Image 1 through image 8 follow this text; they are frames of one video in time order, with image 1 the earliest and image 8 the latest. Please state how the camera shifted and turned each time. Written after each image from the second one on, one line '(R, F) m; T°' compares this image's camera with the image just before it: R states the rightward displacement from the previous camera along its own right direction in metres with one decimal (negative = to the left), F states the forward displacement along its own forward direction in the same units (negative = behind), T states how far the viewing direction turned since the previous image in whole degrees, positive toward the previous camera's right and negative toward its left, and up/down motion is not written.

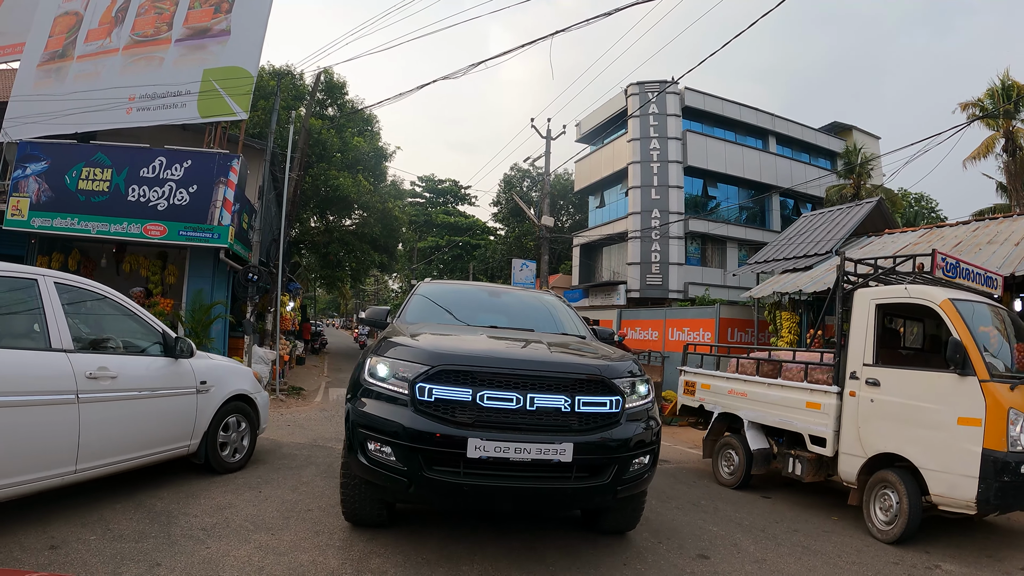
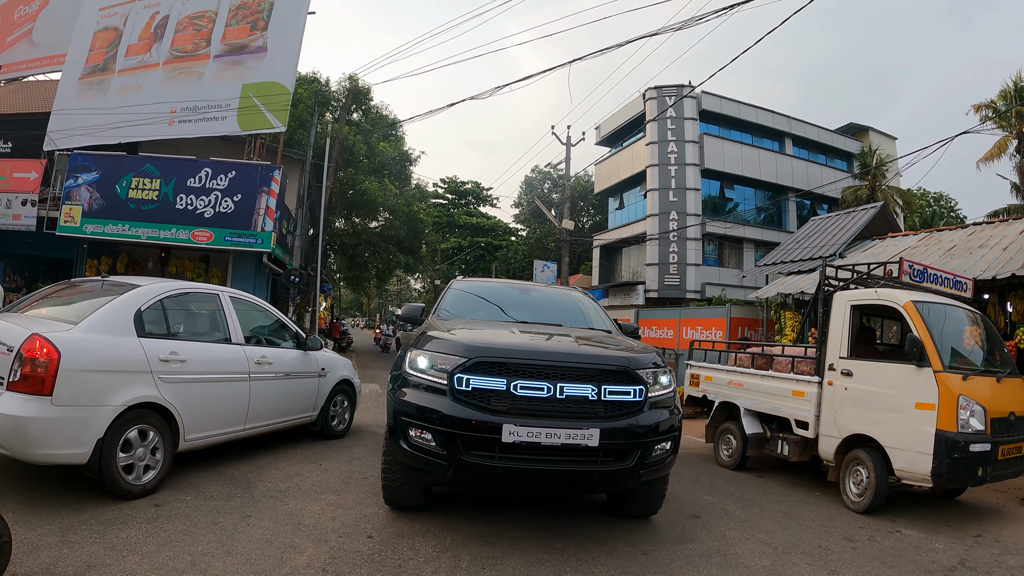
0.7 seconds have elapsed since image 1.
(0.0, -0.7) m; -2°
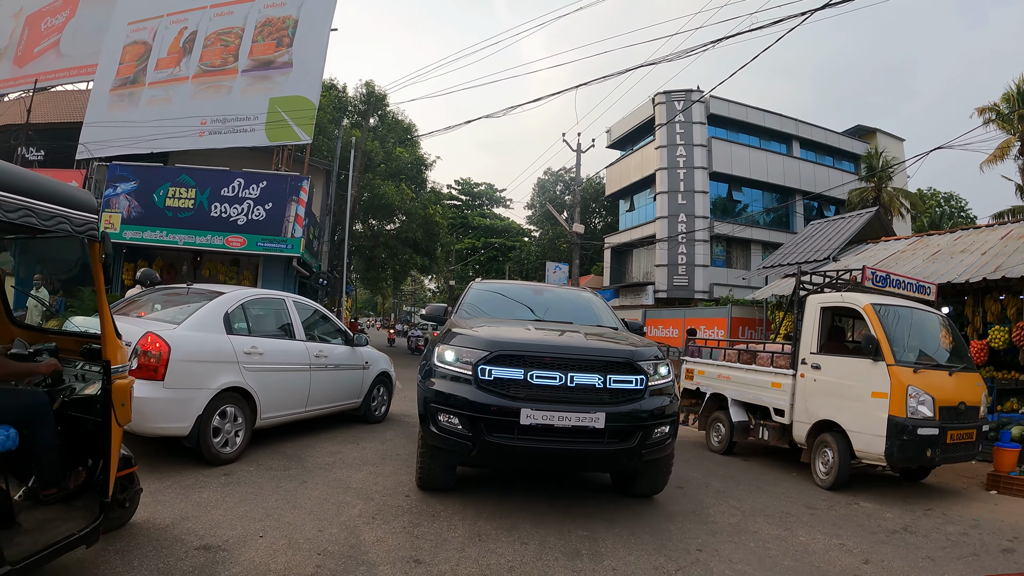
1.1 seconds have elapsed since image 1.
(0.0, -0.7) m; -1°
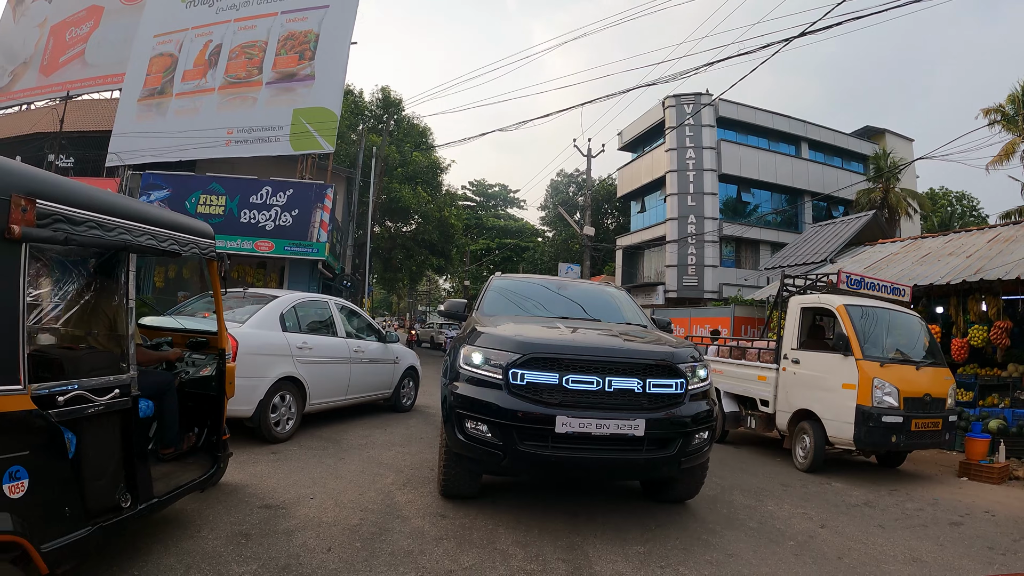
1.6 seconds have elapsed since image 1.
(0.0, -0.6) m; -1°
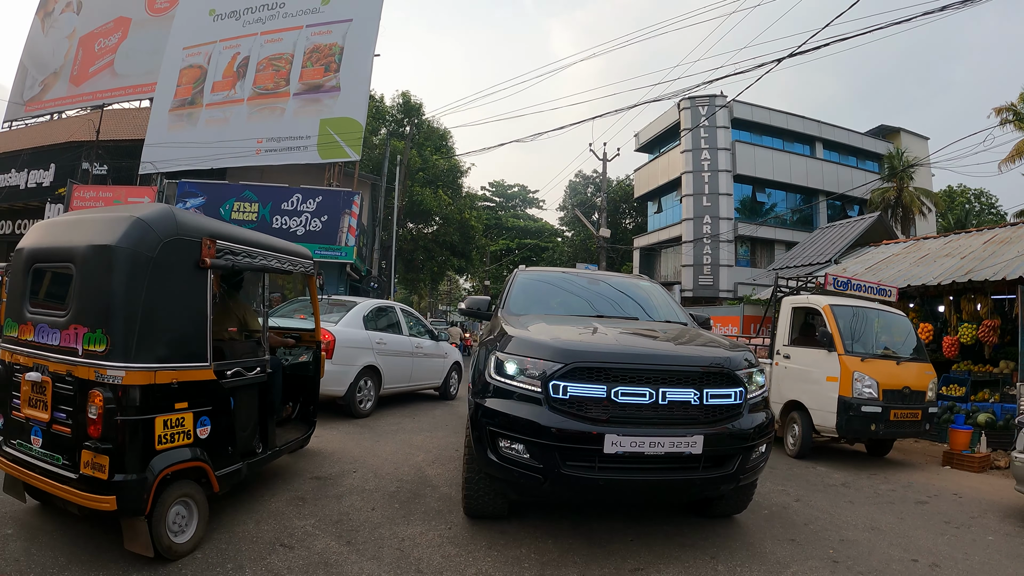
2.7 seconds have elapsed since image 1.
(0.0, -0.6) m; -2°
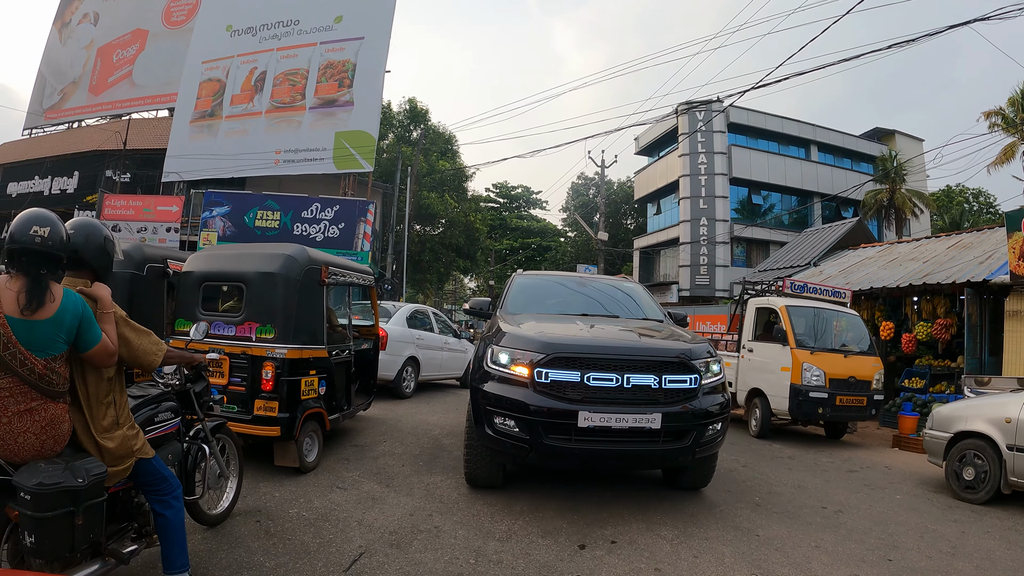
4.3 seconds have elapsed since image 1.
(+0.1, -1.0) m; -1°
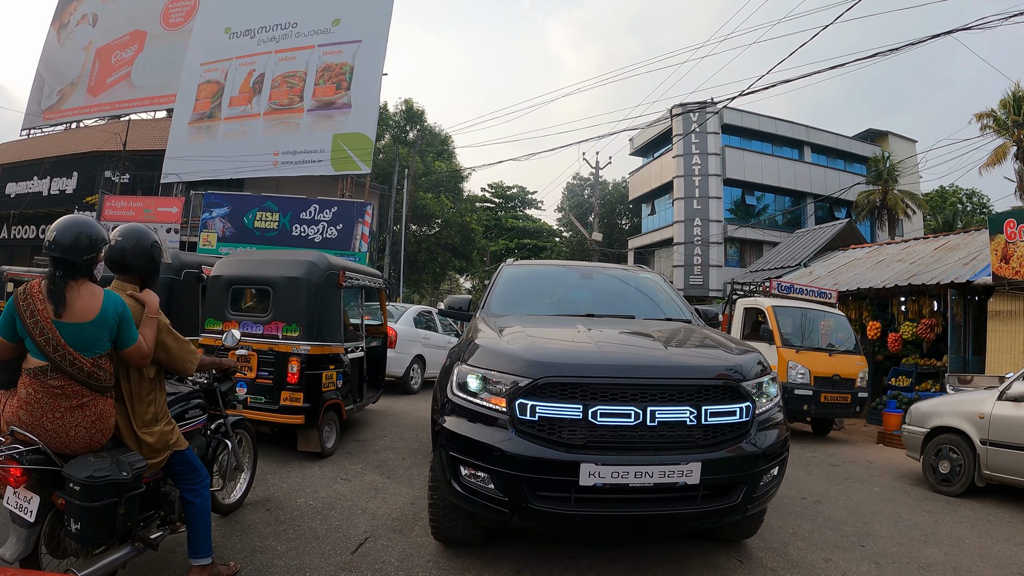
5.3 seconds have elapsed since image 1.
(0.0, -0.2) m; 0°
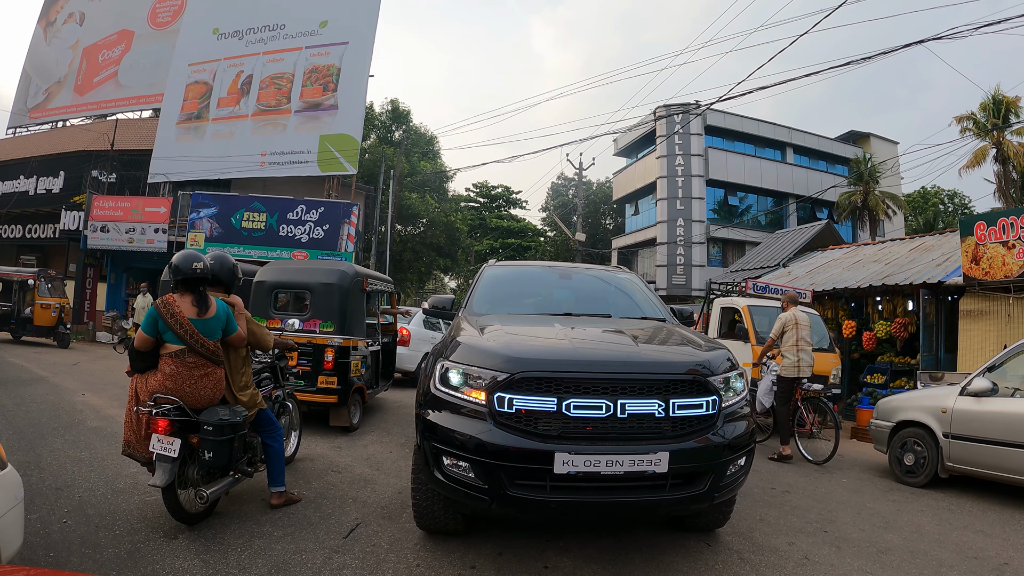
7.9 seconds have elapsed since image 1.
(+0.1, -0.2) m; +1°
